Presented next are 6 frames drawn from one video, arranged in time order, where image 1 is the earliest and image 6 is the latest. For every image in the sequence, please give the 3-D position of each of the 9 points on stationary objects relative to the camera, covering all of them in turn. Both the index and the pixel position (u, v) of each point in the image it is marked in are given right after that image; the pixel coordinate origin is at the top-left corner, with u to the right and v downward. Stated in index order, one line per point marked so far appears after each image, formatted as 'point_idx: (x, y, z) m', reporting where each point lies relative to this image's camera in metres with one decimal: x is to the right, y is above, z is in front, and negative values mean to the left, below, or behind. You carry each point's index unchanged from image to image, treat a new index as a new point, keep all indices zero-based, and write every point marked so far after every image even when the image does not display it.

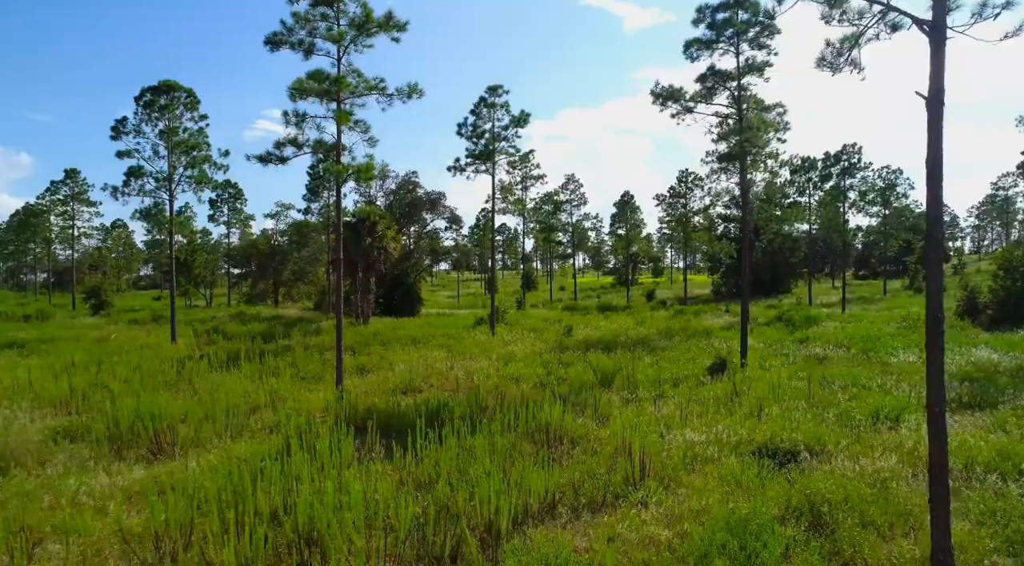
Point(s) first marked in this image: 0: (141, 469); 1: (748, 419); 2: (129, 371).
0: (-4.7, -2.4, +8.3) m
1: (+3.9, -2.3, +11.0) m
2: (-9.1, -2.1, +15.5) m
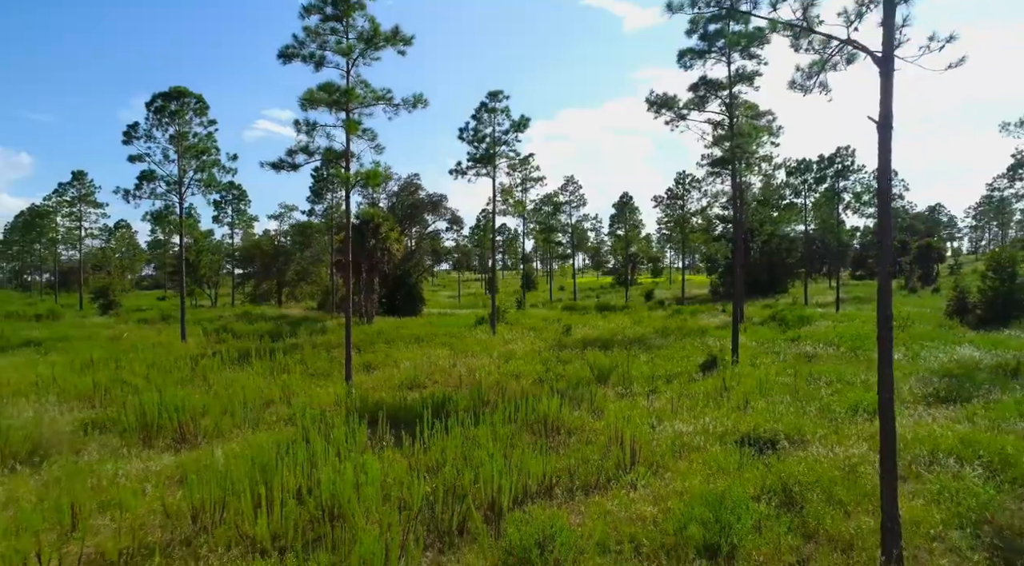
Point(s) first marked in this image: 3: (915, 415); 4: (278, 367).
0: (-4.7, -2.4, +9.0) m
1: (+4.0, -2.3, +11.7) m
2: (-9.1, -2.1, +16.2) m
3: (+6.8, -2.2, +11.0) m
4: (-6.0, -2.1, +16.7) m
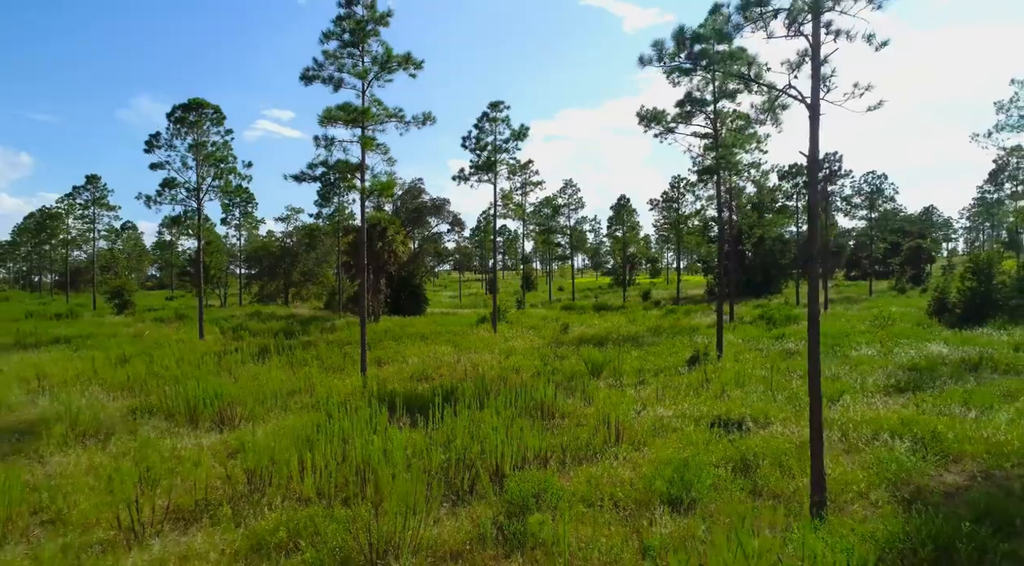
0: (-4.7, -2.4, +10.4) m
1: (+4.0, -2.3, +13.1) m
2: (-9.1, -2.1, +17.6) m
3: (+6.8, -2.3, +12.4) m
4: (-6.0, -2.2, +18.1) m
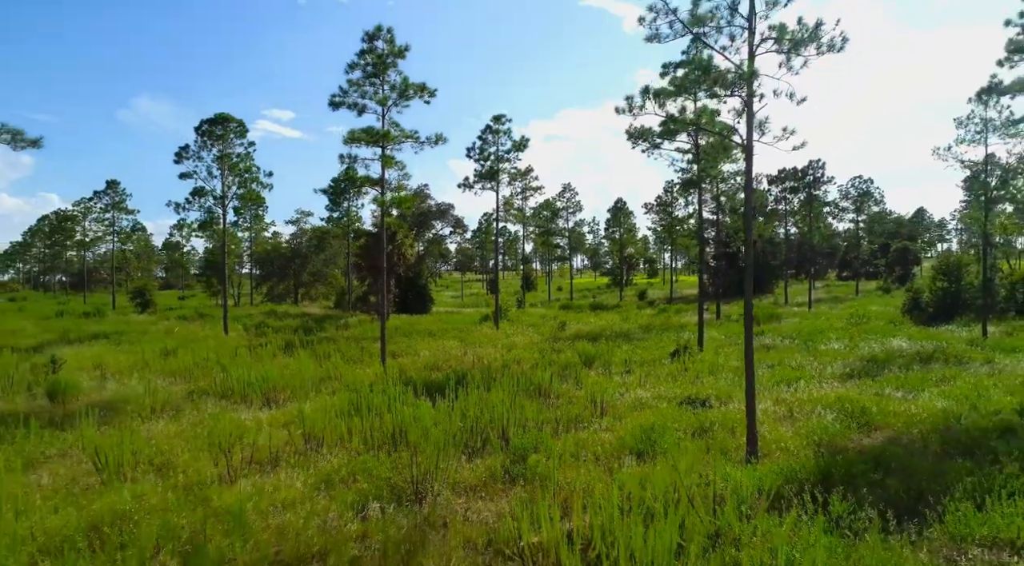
0: (-4.7, -2.4, +12.5) m
1: (+4.0, -2.3, +15.2) m
2: (-9.0, -2.2, +19.7) m
3: (+6.8, -2.3, +14.5) m
4: (-5.9, -2.2, +20.2) m
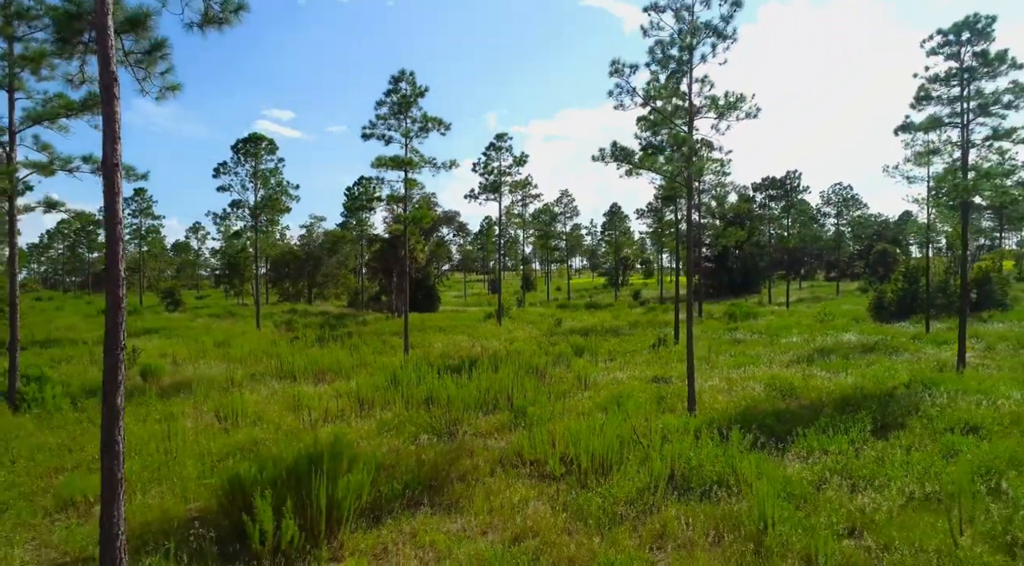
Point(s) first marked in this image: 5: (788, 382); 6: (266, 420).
0: (-4.6, -2.5, +15.9) m
1: (+4.1, -2.4, +18.6) m
2: (-9.0, -2.2, +23.1) m
3: (+6.9, -2.3, +17.9) m
4: (-5.9, -2.3, +23.5) m
5: (+6.5, -2.3, +15.4) m
6: (-4.5, -2.6, +12.1) m
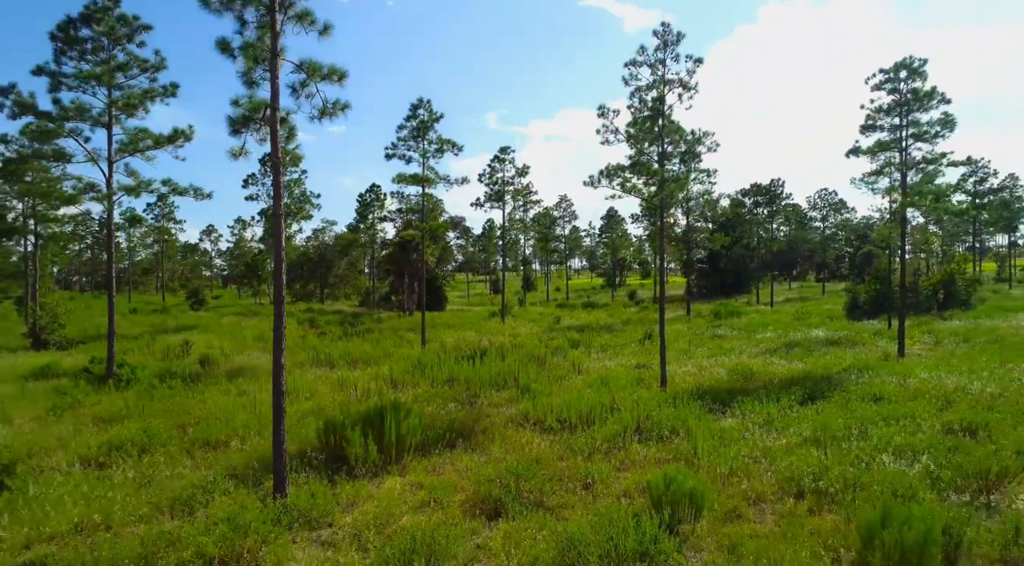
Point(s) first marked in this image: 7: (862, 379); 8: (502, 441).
0: (-4.4, -2.5, +18.8) m
1: (+4.2, -2.5, +21.5) m
2: (-8.8, -2.3, +26.0) m
3: (+7.0, -2.4, +20.8) m
4: (-5.7, -2.3, +26.5) m
5: (+6.6, -2.4, +18.3) m
6: (-4.4, -2.6, +15.0) m
7: (+8.3, -2.3, +15.5) m
8: (-0.1, -2.6, +10.7) m
